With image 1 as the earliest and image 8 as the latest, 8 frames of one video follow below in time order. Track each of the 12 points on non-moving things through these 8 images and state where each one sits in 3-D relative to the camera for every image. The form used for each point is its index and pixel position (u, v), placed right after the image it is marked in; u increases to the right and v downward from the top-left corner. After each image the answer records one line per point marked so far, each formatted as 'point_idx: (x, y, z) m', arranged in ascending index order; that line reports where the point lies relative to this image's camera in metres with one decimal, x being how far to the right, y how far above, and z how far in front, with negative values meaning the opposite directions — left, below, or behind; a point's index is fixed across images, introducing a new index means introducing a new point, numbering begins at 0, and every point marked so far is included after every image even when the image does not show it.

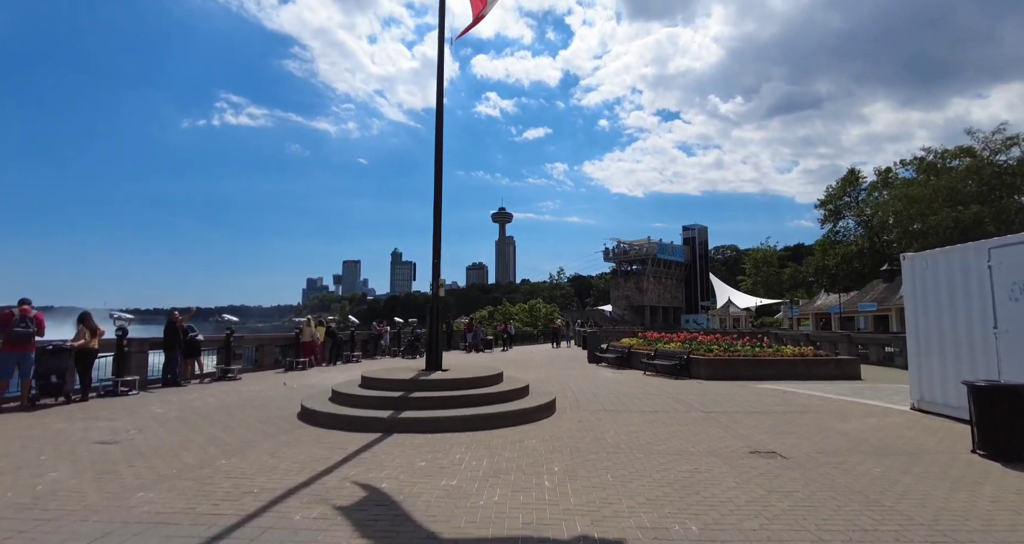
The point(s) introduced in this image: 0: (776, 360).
0: (+7.6, -2.5, +16.2) m
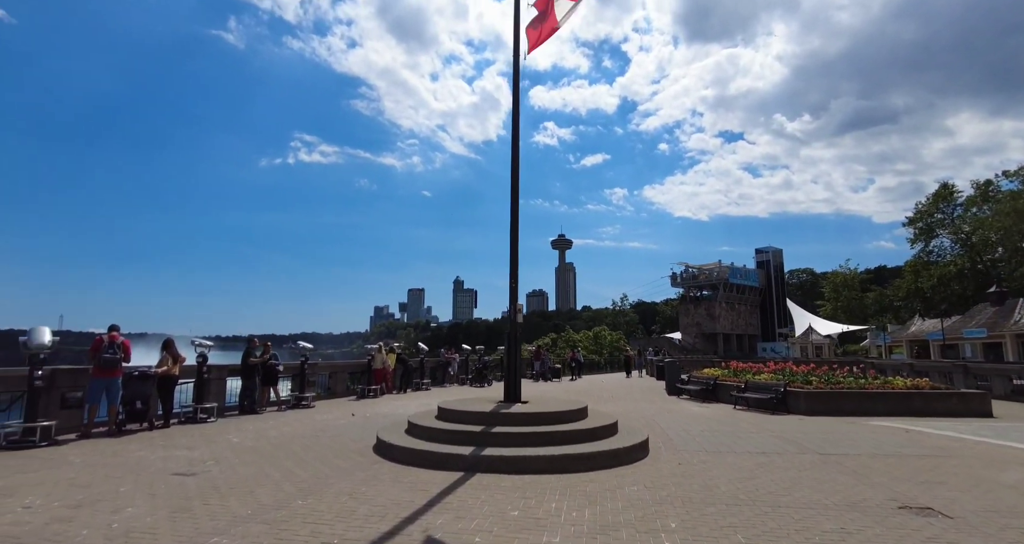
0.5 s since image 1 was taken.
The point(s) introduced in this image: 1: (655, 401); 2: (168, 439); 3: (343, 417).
0: (+9.6, -3.1, +14.5) m
1: (+4.5, -4.1, +17.8) m
2: (-6.2, -3.0, +10.2) m
3: (-4.0, -3.5, +13.5) m
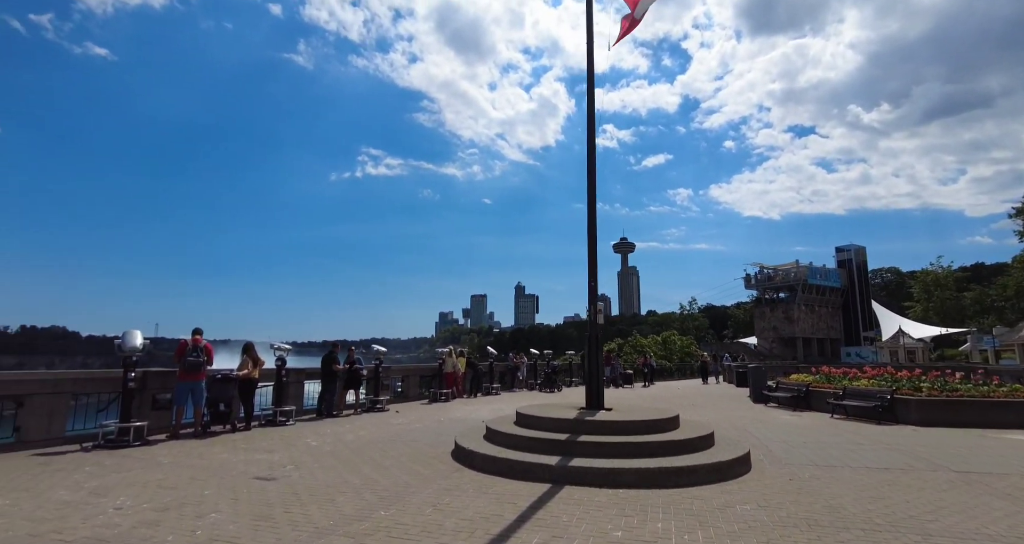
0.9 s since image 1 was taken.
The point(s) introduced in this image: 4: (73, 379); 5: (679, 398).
0: (+11.4, -2.9, +12.8) m
1: (+6.7, -4.0, +16.6) m
2: (-4.7, -3.1, +10.3) m
3: (-2.2, -3.5, +13.3) m
4: (-7.5, -1.8, +9.7) m
5: (+5.7, -4.3, +19.4) m
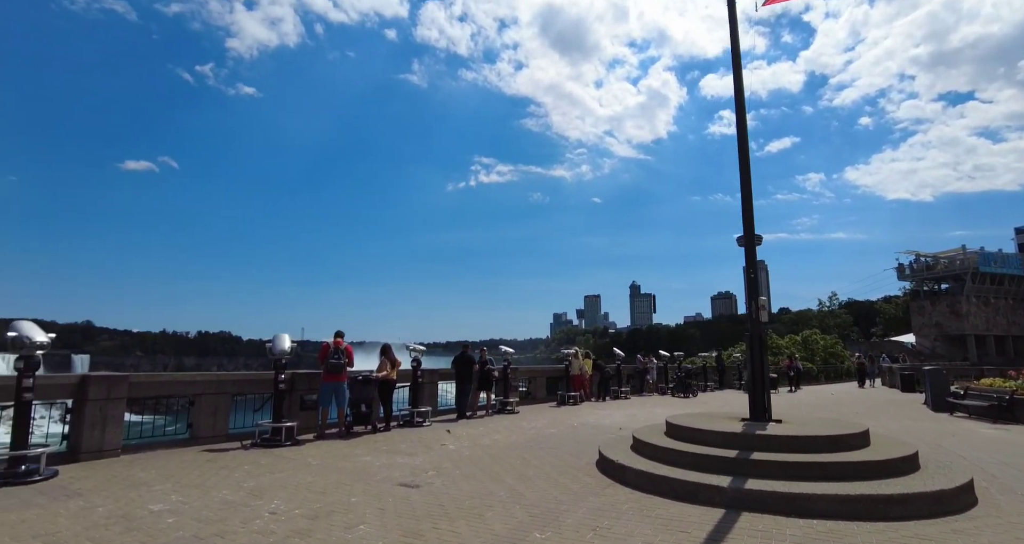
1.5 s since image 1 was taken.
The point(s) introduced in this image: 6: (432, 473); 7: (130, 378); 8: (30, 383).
0: (+14.1, -2.5, +9.5) m
1: (+10.3, -3.7, +14.2) m
2: (-2.2, -3.1, +10.3) m
3: (+0.9, -3.5, +12.8) m
4: (-5.1, -1.9, +10.3) m
5: (+9.9, -4.0, +17.2) m
6: (-1.1, -2.8, +7.8) m
7: (-6.0, -1.6, +8.9) m
8: (-6.3, -1.5, +7.4) m
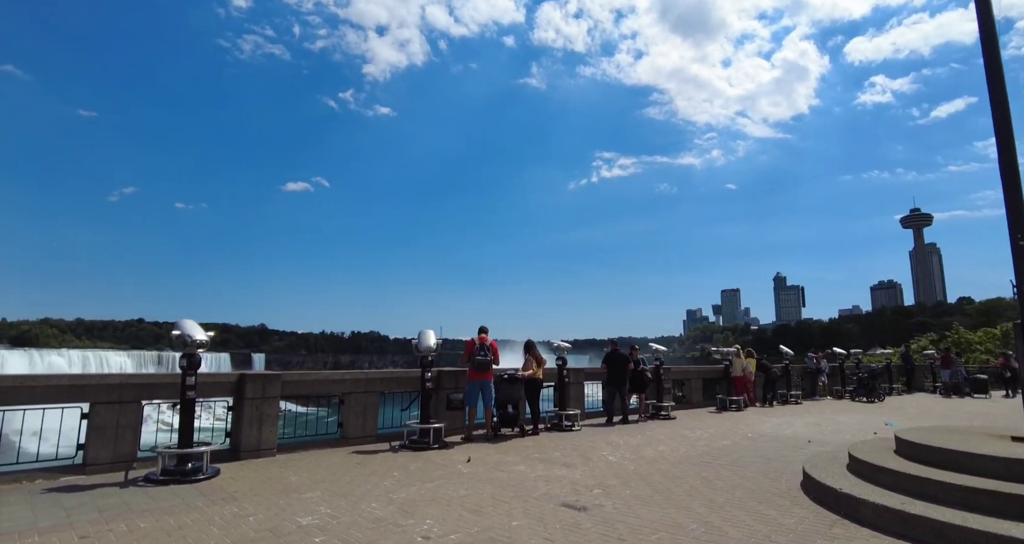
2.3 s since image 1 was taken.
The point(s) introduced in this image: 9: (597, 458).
0: (+16.2, -1.8, +4.9) m
1: (+13.6, -3.1, +10.3) m
2: (+0.5, -2.9, +9.3) m
3: (+4.1, -3.2, +11.0) m
4: (-2.3, -1.8, +10.0) m
5: (+13.9, -3.4, +13.3) m
6: (+1.0, -2.6, +6.7) m
7: (-3.5, -1.6, +8.8) m
8: (-4.2, -1.4, +7.4) m
9: (+1.3, -2.9, +8.9) m
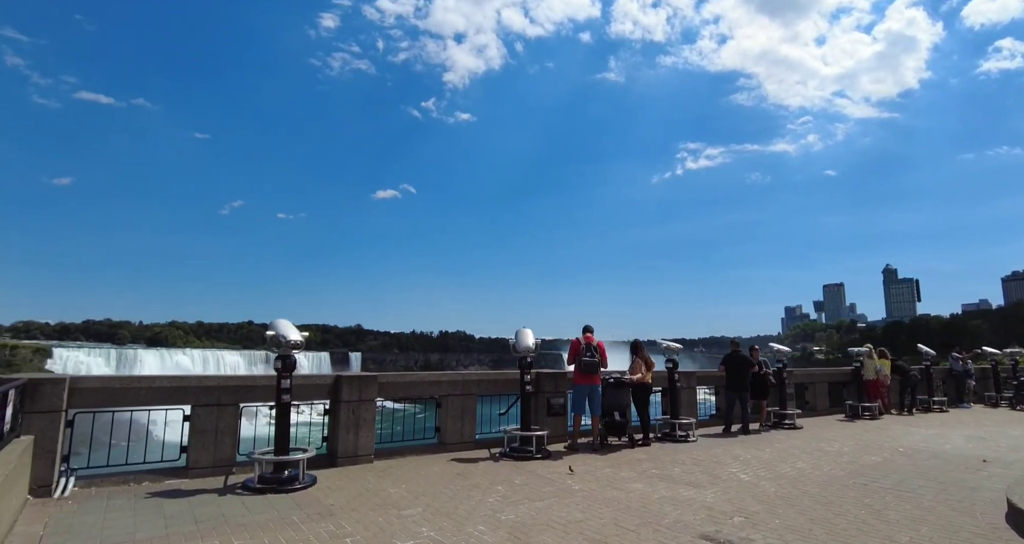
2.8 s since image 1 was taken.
0: (+17.1, -1.3, +1.6) m
1: (+15.3, -2.7, +7.4) m
2: (+2.2, -2.8, +8.3) m
3: (+5.9, -3.0, +9.5) m
4: (-0.6, -1.8, +9.3) m
5: (+16.0, -3.0, +10.2) m
6: (+2.3, -2.5, +5.6) m
7: (-2.0, -1.6, +8.3) m
8: (-2.8, -1.4, +7.1) m
9: (+2.9, -2.7, +7.7) m
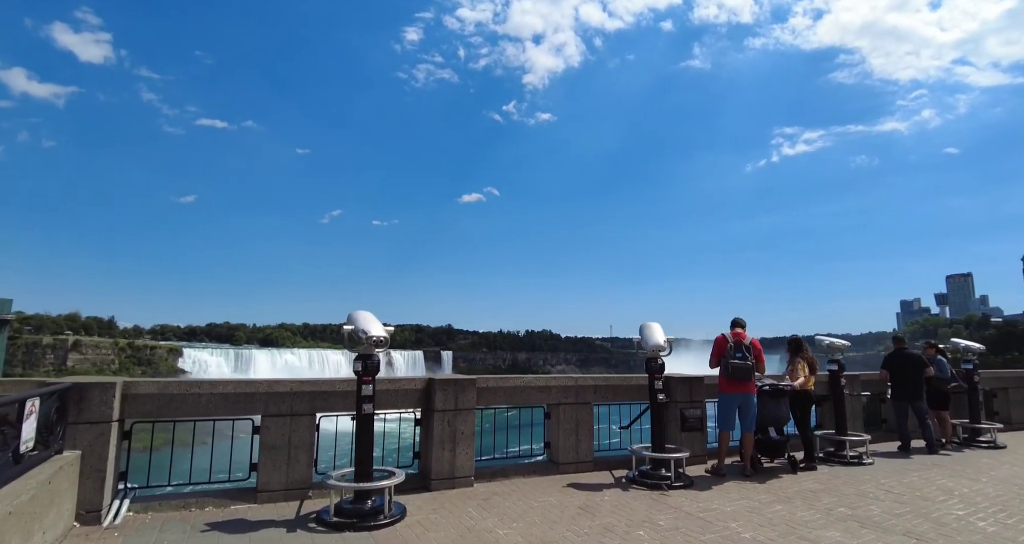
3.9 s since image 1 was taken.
0: (+17.4, -0.7, -2.6) m
1: (+16.5, -2.0, +3.3) m
2: (+3.7, -2.5, +6.2) m
3: (+7.6, -2.6, +6.8) m
4: (+1.1, -1.5, +7.6) m
5: (+17.6, -2.3, +6.1) m
6: (+3.4, -2.1, +3.5) m
7: (-0.4, -1.3, +6.9) m
8: (-1.4, -1.2, +5.7) m
9: (+4.3, -2.4, +5.5) m
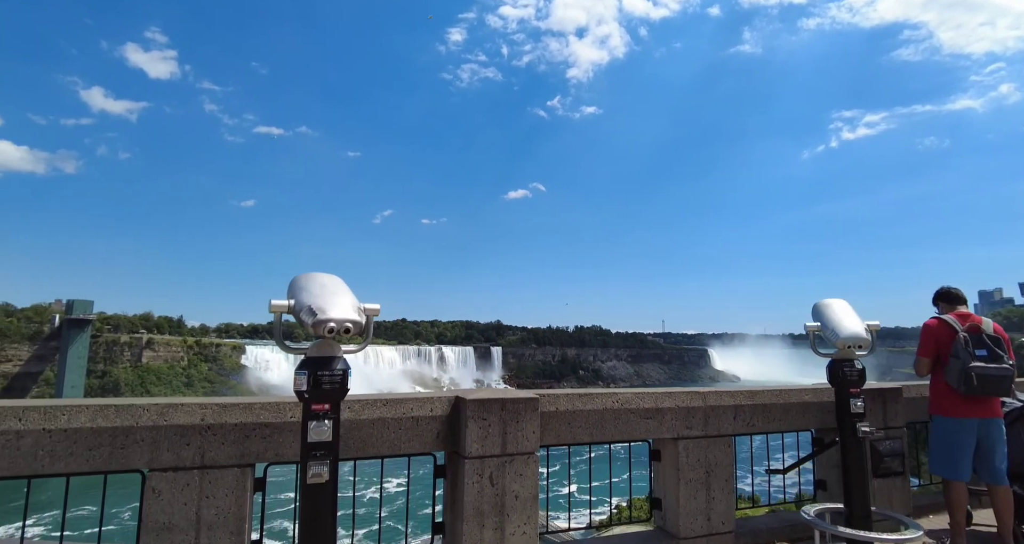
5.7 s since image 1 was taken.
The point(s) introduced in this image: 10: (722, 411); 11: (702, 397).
0: (+17.1, 0.0, -7.0) m
1: (+16.8, -1.3, -1.0) m
2: (+4.2, -2.0, +2.9) m
3: (+8.2, -2.0, +3.2) m
4: (+1.8, -1.0, +4.6) m
5: (+18.1, -1.6, +1.6) m
6: (+3.7, -1.7, +0.2) m
7: (+0.2, -0.9, +3.9) m
8: (-0.9, -0.8, +2.9) m
9: (+4.8, -1.9, +2.2) m
10: (+1.7, -1.1, +4.5) m
11: (+1.5, -1.0, +4.4) m
